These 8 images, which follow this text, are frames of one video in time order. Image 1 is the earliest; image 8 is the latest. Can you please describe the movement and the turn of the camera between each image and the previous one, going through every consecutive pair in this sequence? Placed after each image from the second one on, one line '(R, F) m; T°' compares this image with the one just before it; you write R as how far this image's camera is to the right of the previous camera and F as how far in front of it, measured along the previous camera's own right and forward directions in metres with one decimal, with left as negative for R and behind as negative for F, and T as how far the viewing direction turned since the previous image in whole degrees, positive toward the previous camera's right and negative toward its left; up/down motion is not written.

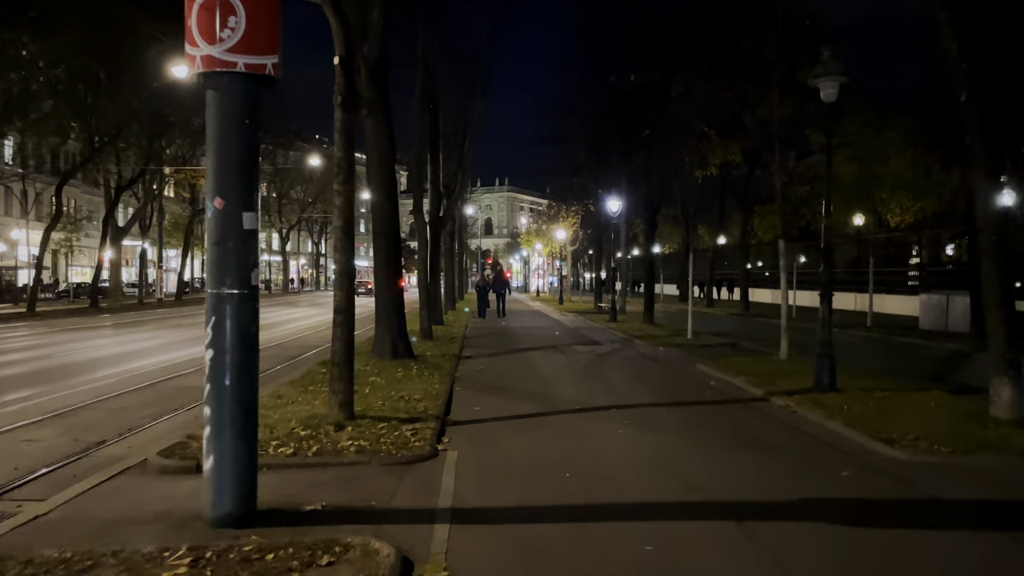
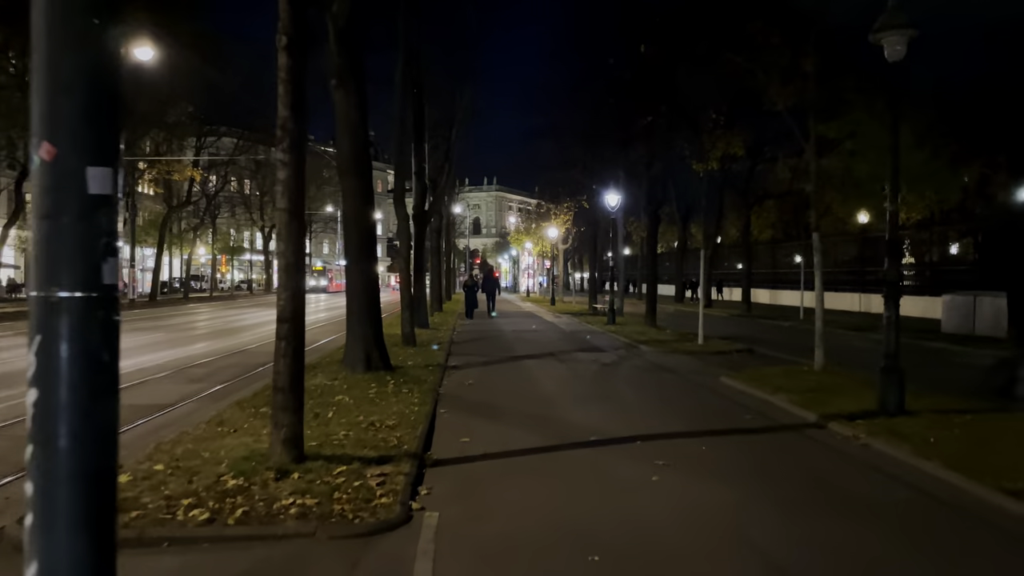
(-0.1, +2.1) m; +1°
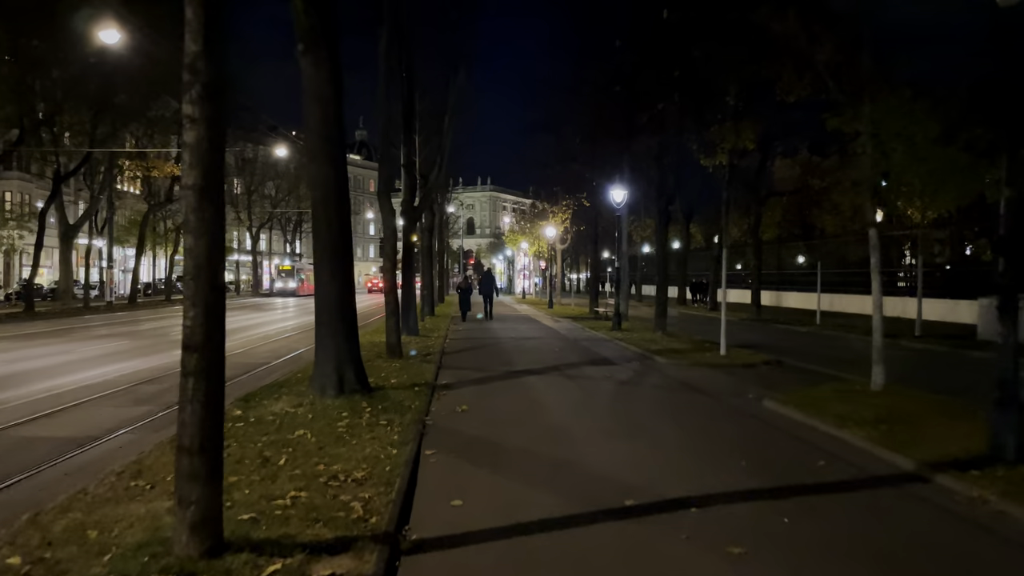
(-0.1, +2.1) m; 0°
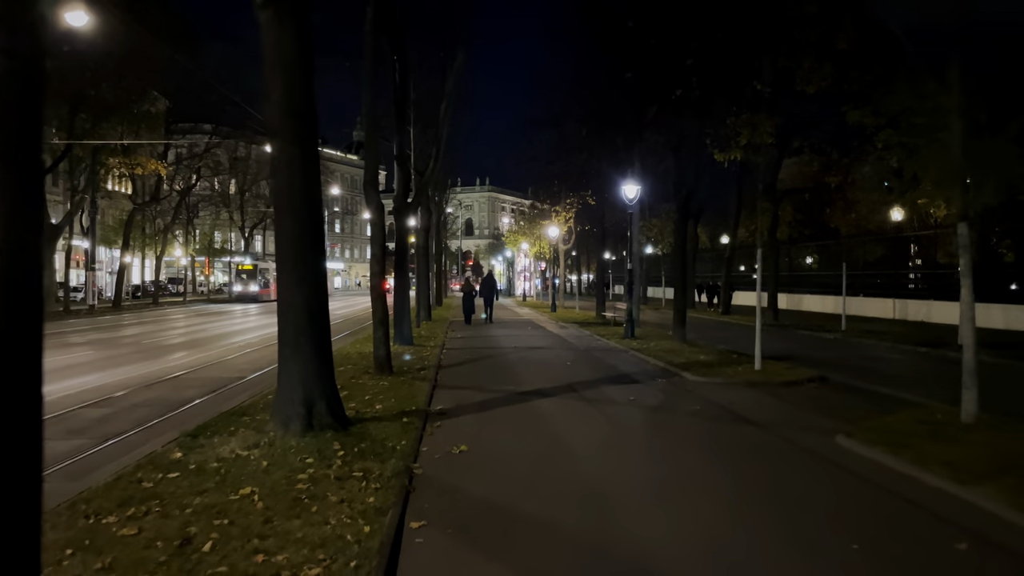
(-0.1, +2.0) m; 0°
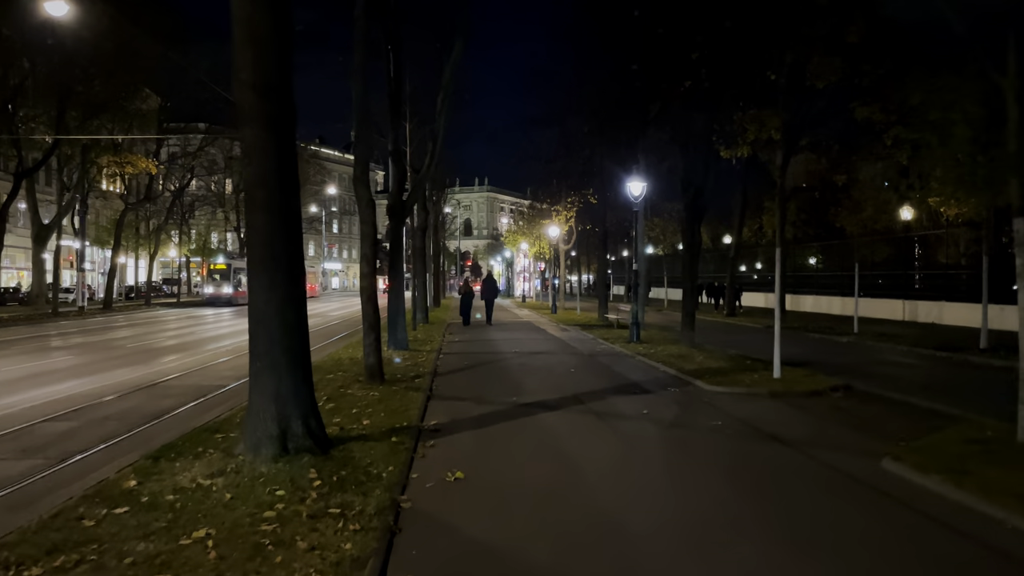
(0.0, +1.0) m; 0°
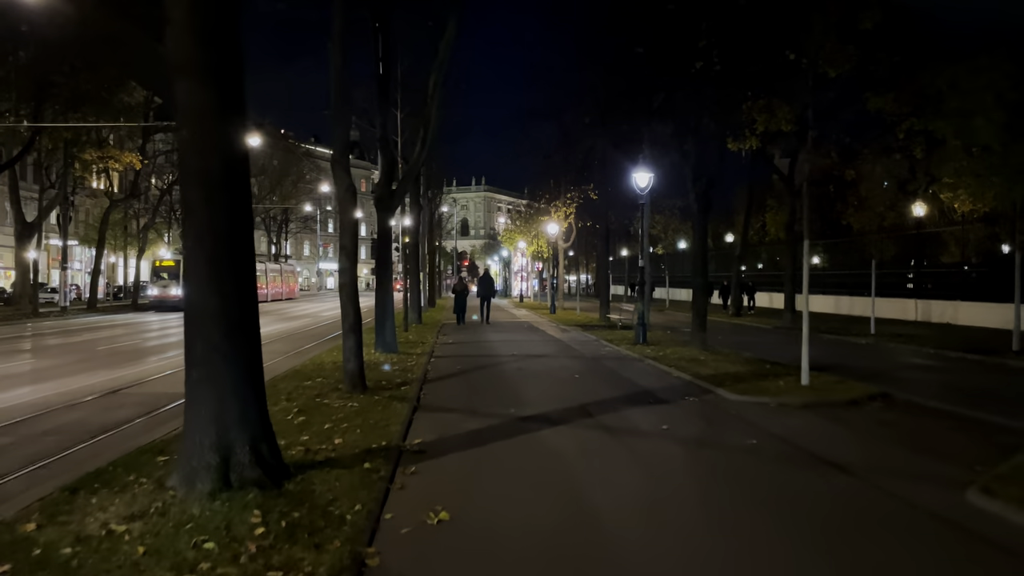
(0.0, +1.4) m; 0°
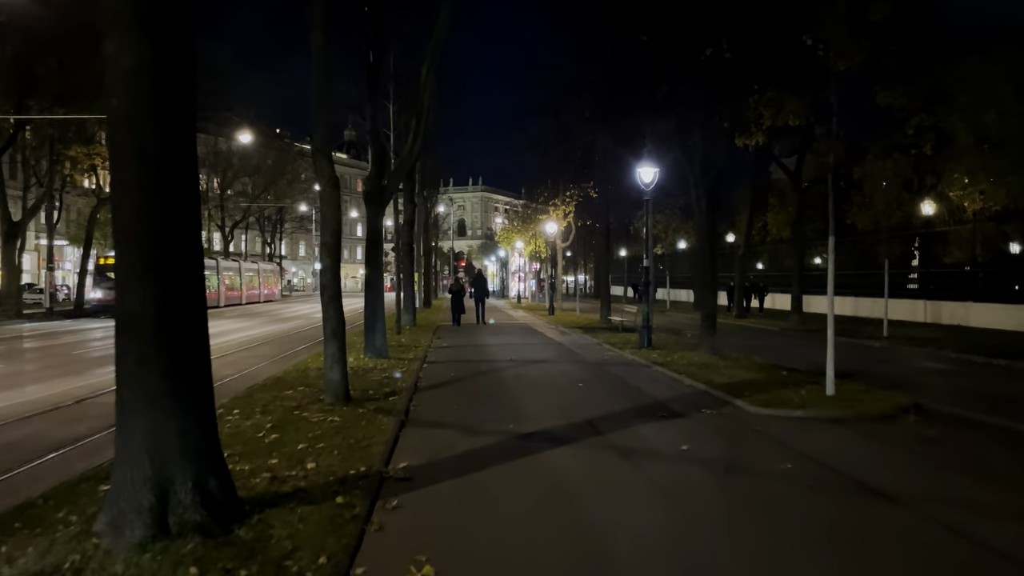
(0.0, +1.0) m; 0°
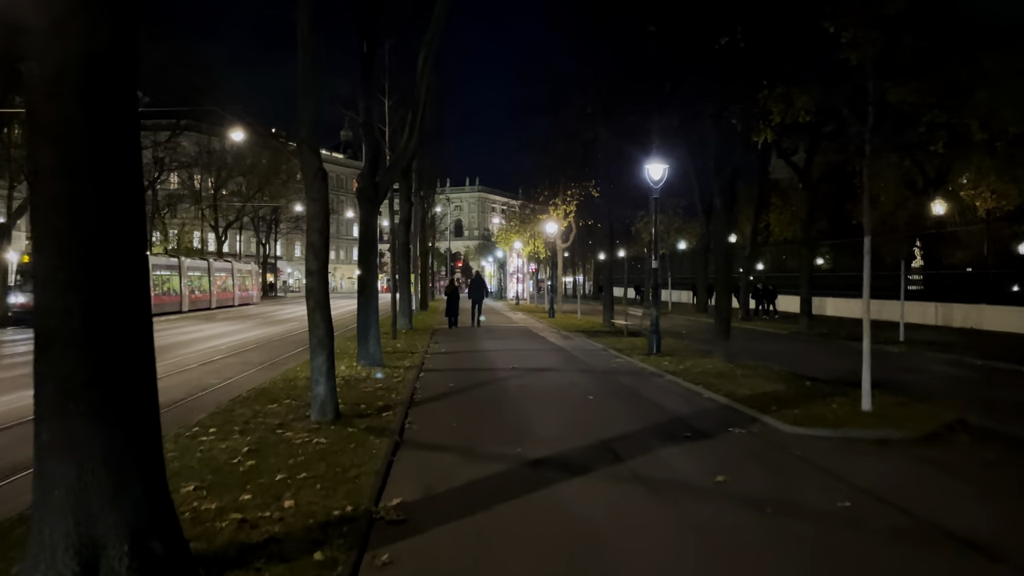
(-0.1, +1.0) m; 0°
